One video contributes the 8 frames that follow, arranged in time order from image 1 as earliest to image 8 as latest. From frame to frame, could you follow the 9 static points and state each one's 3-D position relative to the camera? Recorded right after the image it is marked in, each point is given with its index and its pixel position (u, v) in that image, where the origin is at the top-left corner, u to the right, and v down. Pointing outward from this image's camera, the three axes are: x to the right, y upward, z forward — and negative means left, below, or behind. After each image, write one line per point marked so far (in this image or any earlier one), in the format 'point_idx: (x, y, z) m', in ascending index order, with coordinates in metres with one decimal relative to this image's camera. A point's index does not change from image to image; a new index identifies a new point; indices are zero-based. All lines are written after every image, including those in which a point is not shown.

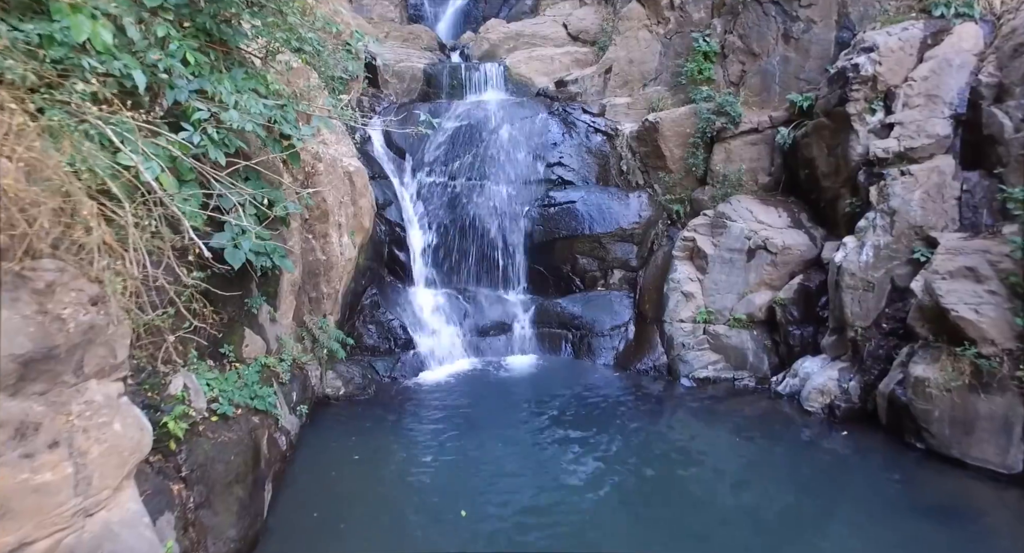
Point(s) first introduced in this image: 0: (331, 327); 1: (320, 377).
0: (-2.5, -0.7, +8.1) m
1: (-2.6, -1.3, +7.7) m
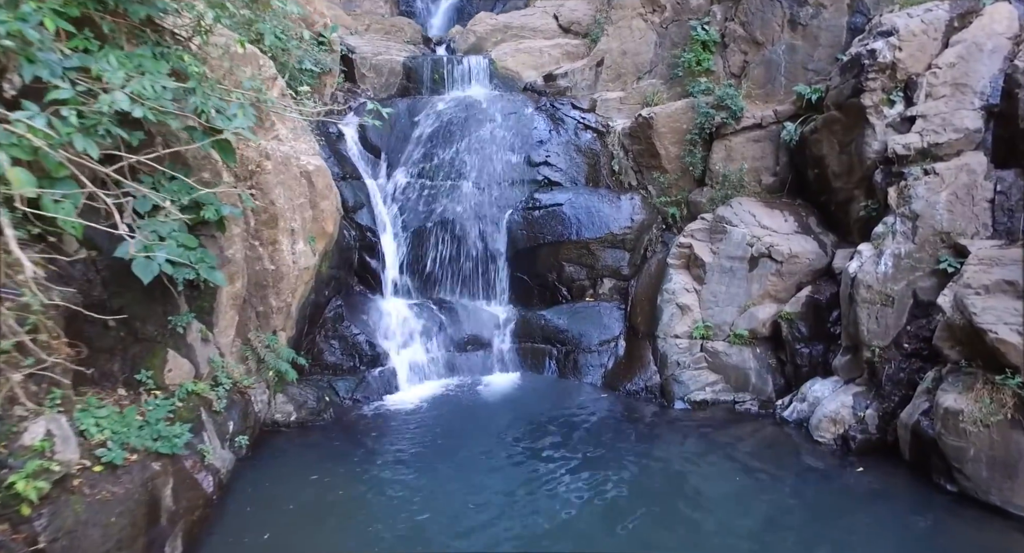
0: (-2.9, -0.8, +7.2) m
1: (-2.9, -1.4, +6.9) m
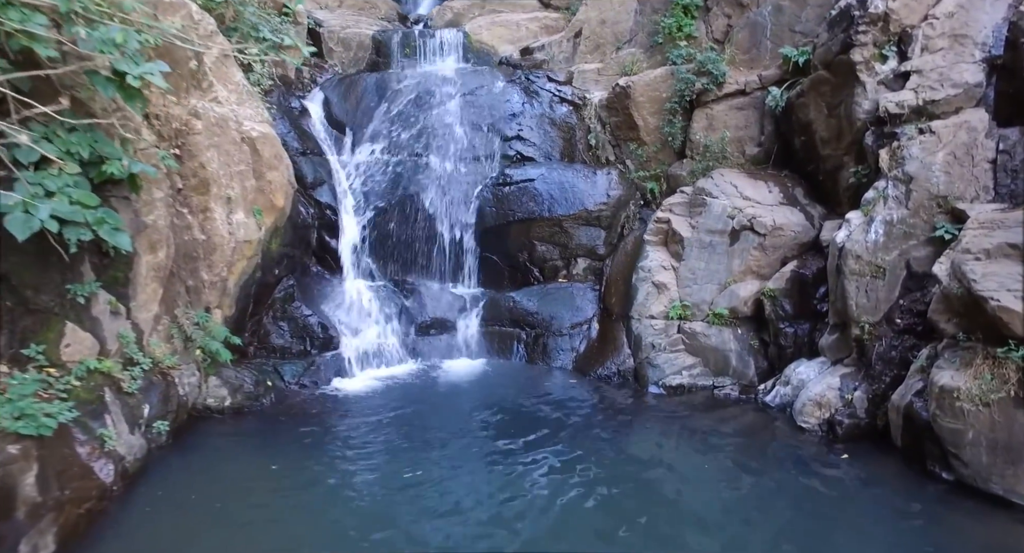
0: (-3.3, -0.5, +6.6) m
1: (-3.4, -1.1, +6.3) m
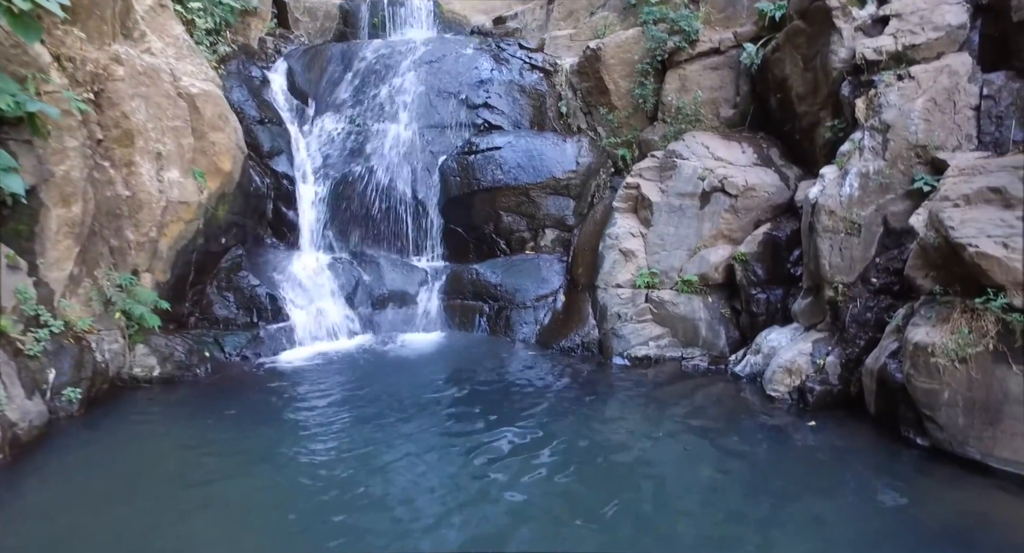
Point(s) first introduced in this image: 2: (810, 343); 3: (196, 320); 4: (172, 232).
0: (-3.8, -0.1, +6.1) m
1: (-3.9, -0.7, +5.8) m
2: (+2.8, -0.6, +5.5) m
3: (-3.7, -0.5, +6.9) m
4: (-3.7, +0.5, +6.5) m
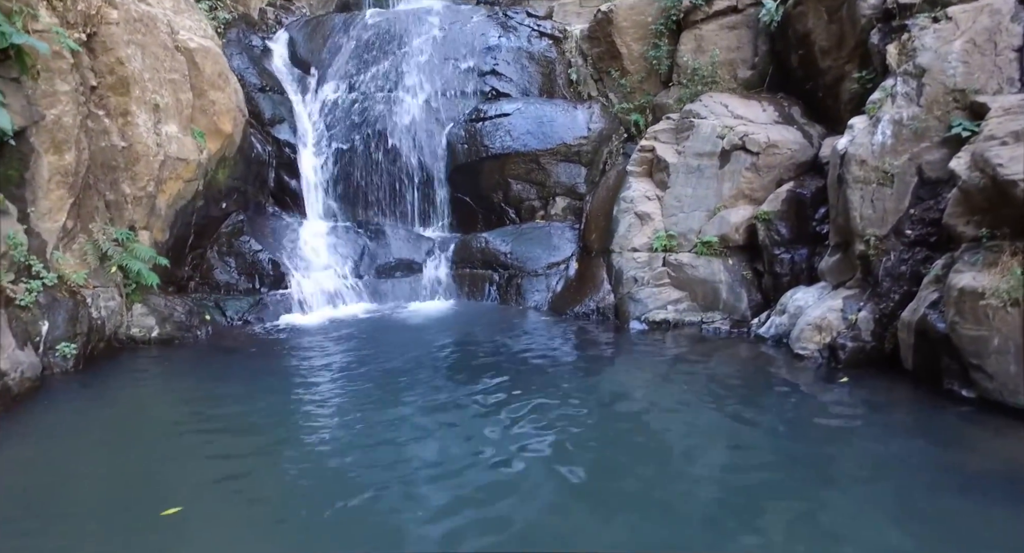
0: (-3.7, +0.3, +5.9) m
1: (-3.7, -0.3, +5.6) m
2: (+2.9, -0.2, +5.3) m
3: (-3.6, -0.1, +6.7) m
4: (-3.6, +0.9, +6.2) m
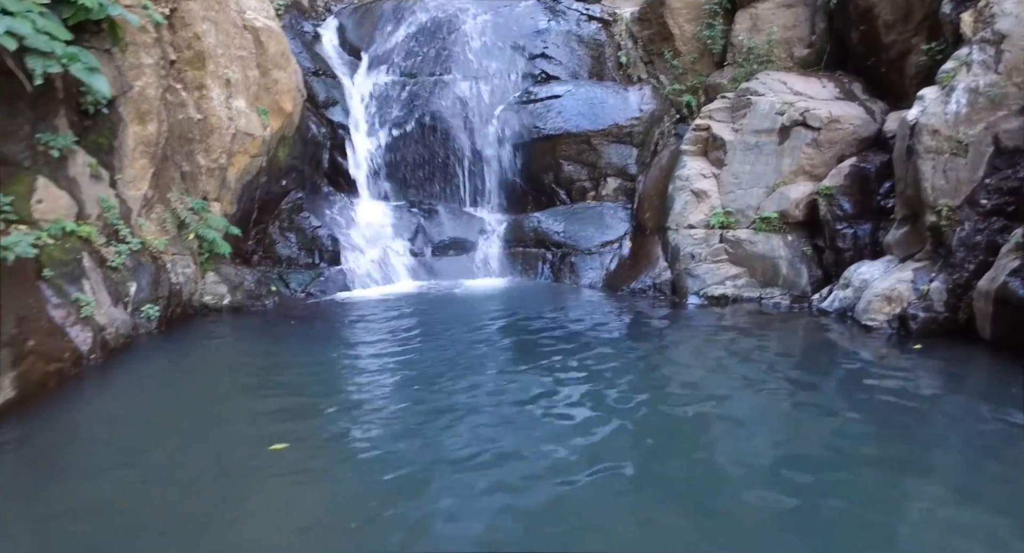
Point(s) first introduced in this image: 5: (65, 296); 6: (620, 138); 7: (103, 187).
0: (-3.1, +0.6, +6.1) m
1: (-3.1, 0.0, +5.7) m
2: (+3.5, 0.0, +5.2) m
3: (-2.9, +0.2, +6.9) m
4: (-3.0, +1.2, +6.4) m
5: (-3.2, -0.1, +4.2) m
6: (+1.5, +1.9, +8.0) m
7: (-3.3, +0.7, +4.8) m
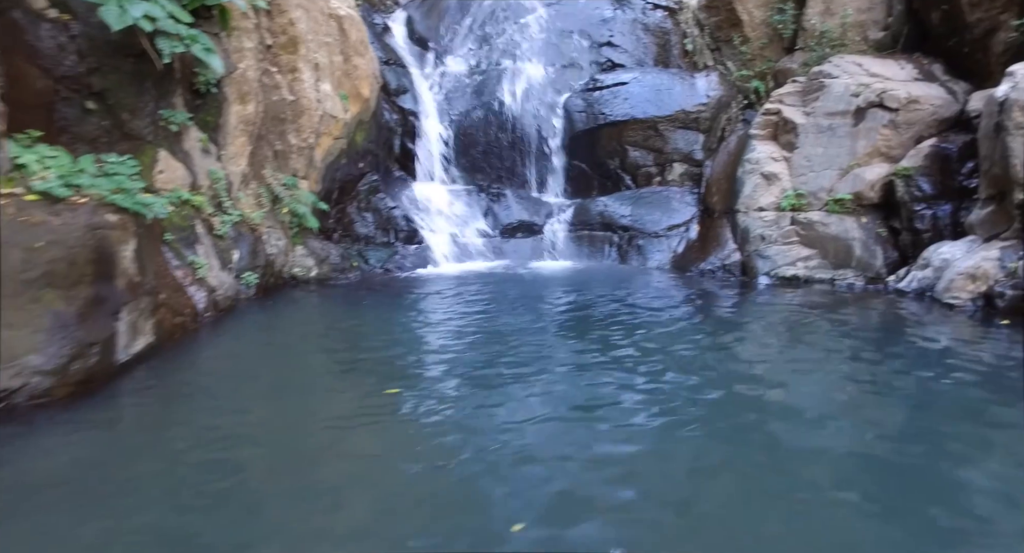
0: (-2.3, +0.9, +6.4) m
1: (-2.4, +0.3, +6.1) m
2: (+4.2, +0.2, +5.1) m
3: (-2.1, +0.5, +7.2) m
4: (-2.1, +1.5, +6.7) m
5: (-2.6, +0.2, +4.6) m
6: (+2.4, +2.1, +8.0) m
7: (-2.6, +1.0, +5.2) m
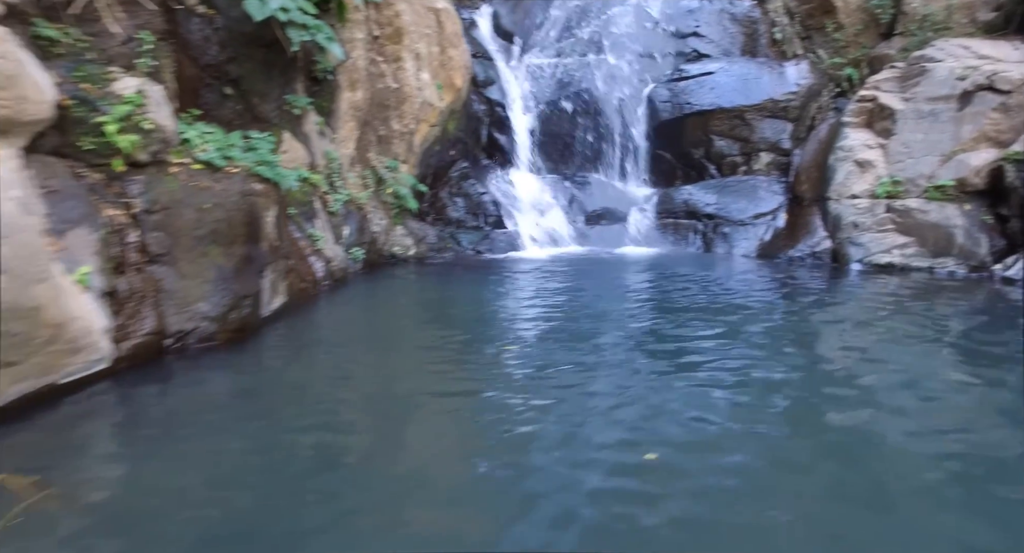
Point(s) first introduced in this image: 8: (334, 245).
0: (-1.3, +1.2, +6.8) m
1: (-1.4, +0.5, +6.5) m
2: (+5.1, +0.3, +4.9) m
3: (-1.0, +0.7, +7.6) m
4: (-1.1, +1.8, +7.1) m
5: (-1.8, +0.4, +5.0) m
6: (+3.6, +2.2, +8.0) m
7: (-1.7, +1.3, +5.7) m
8: (-1.6, +0.3, +5.4) m
